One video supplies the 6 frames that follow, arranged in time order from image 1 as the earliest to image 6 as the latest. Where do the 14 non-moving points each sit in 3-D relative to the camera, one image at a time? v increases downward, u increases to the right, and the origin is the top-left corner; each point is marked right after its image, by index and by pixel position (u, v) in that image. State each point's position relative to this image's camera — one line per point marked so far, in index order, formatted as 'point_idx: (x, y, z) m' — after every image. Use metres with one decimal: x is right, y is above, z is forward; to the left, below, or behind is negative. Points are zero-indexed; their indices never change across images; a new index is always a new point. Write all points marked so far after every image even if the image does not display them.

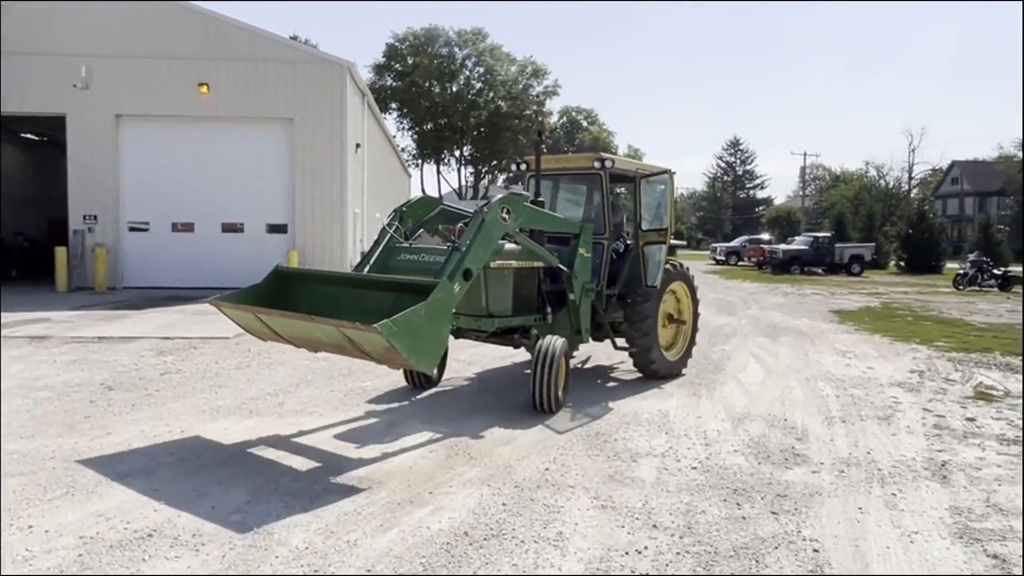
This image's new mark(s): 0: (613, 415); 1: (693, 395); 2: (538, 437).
0: (+0.9, -1.1, +6.2) m
1: (+1.7, -1.0, +7.0) m
2: (+0.2, -1.1, +5.4) m
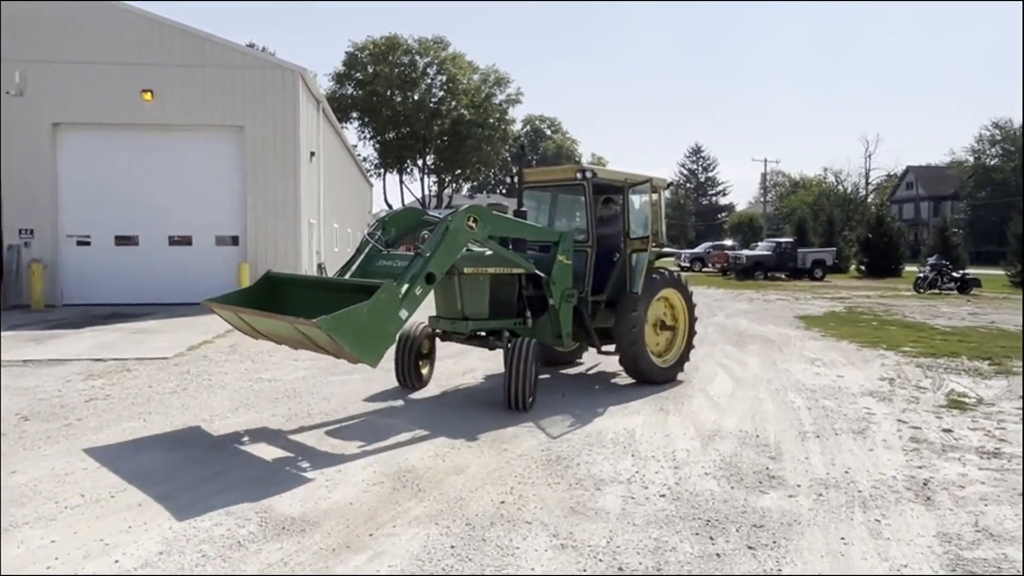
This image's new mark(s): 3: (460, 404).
0: (+0.5, -1.1, +5.8) m
1: (+1.4, -1.1, +6.7) m
2: (-0.1, -1.2, +5.0) m
3: (-0.5, -1.1, +6.9) m
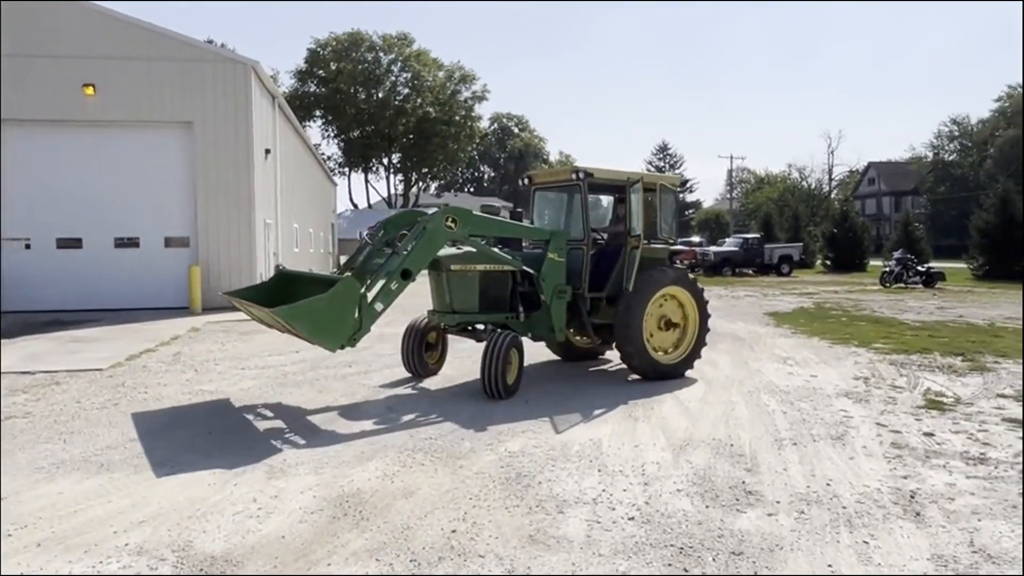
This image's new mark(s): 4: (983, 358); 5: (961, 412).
0: (+0.2, -1.2, +5.4) m
1: (+1.0, -1.1, +6.3) m
2: (-0.4, -1.2, +4.6) m
3: (-0.8, -1.1, +6.5) m
4: (+6.2, -0.9, +9.6) m
5: (+4.0, -1.1, +6.5) m
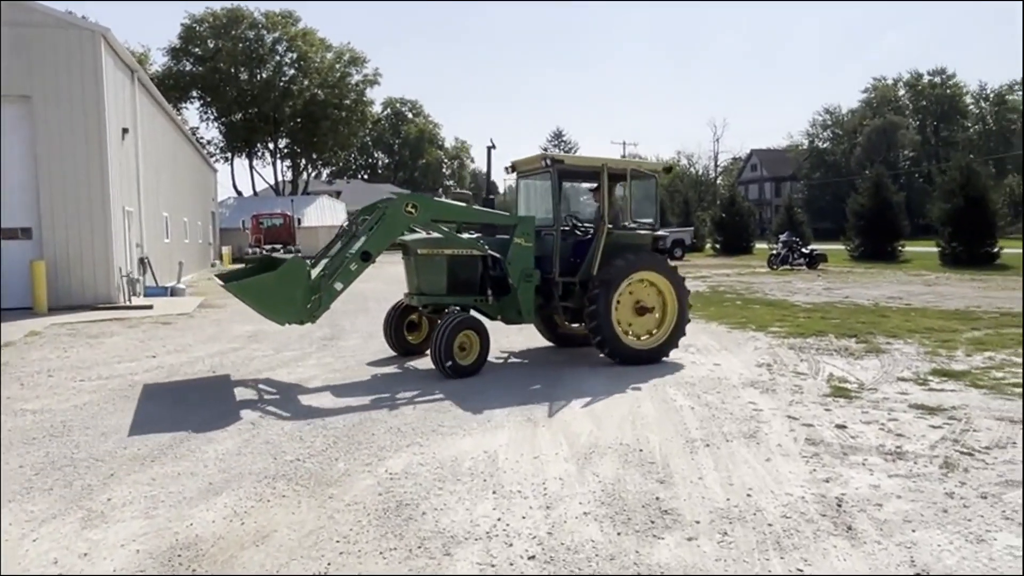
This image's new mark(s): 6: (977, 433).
0: (-0.5, -1.1, +4.6) m
1: (+0.1, -1.0, +5.7) m
2: (-1.0, -1.2, +3.8) m
3: (-1.7, -1.0, +5.6) m
4: (+4.8, -0.7, +9.7) m
5: (+3.0, -0.9, +6.2) m
6: (+3.3, -1.0, +5.1) m
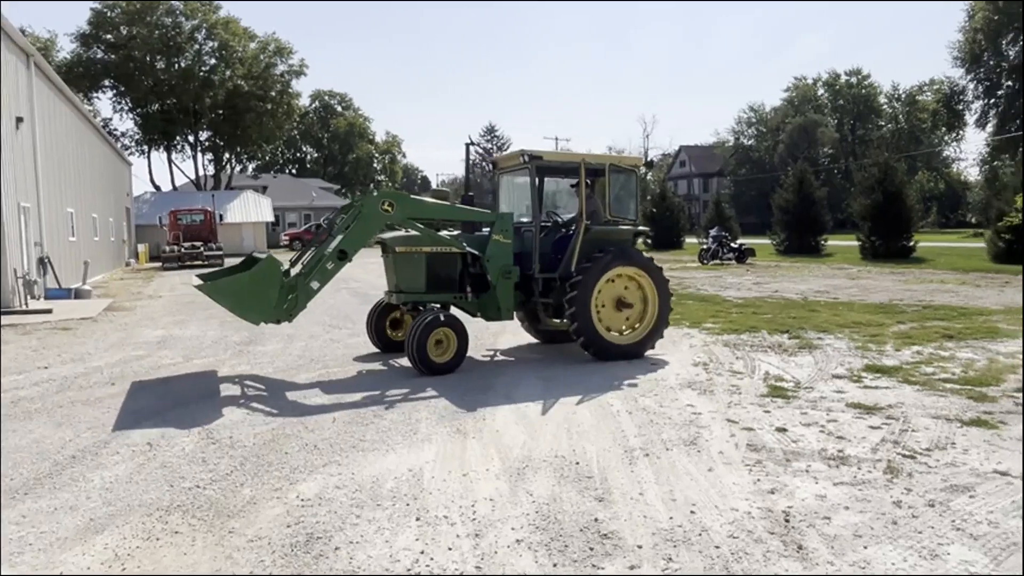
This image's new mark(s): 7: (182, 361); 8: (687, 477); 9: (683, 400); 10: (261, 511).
0: (-1.0, -1.1, +4.2) m
1: (-0.4, -1.0, +5.3) m
2: (-1.4, -1.2, +3.3) m
3: (-2.2, -1.1, +5.1) m
4: (+3.9, -0.6, +9.7) m
5: (+2.4, -0.9, +6.1) m
6: (+2.8, -1.0, +5.0) m
7: (-3.7, -0.8, +8.2) m
8: (+1.0, -1.1, +4.3) m
9: (+1.4, -0.9, +6.1) m
10: (-1.3, -1.2, +3.9) m
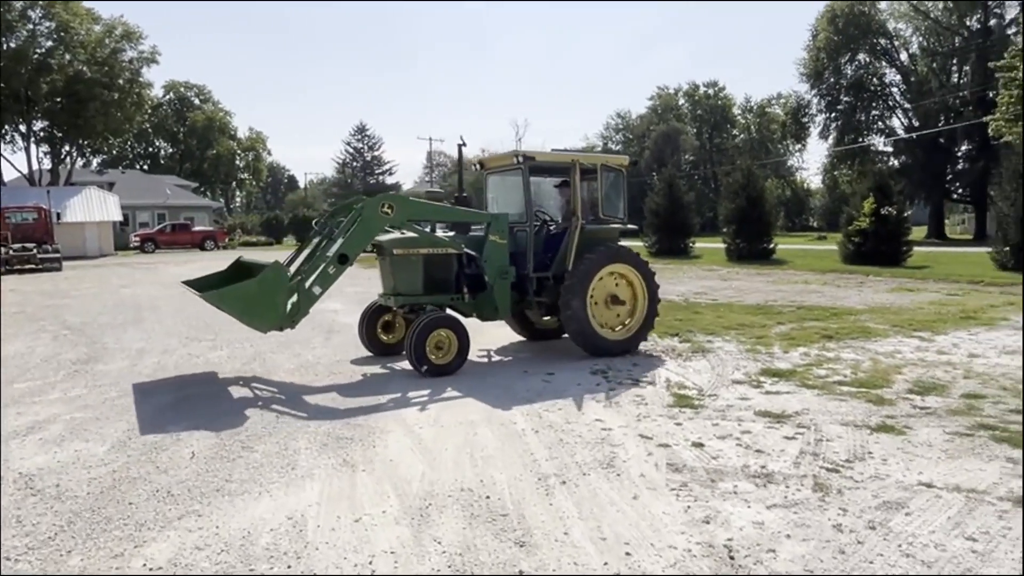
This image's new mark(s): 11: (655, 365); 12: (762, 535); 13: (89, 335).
0: (-1.4, -1.2, +3.4) m
1: (-1.1, -1.1, +4.6) m
2: (-1.7, -1.3, +2.4) m
3: (-2.8, -1.2, +4.0) m
4: (+2.4, -0.6, +9.6) m
5: (+1.6, -1.0, +5.9) m
6: (+2.1, -1.0, +4.9) m
7: (-4.8, -0.9, +6.9) m
8: (+0.5, -1.1, +3.8) m
9: (+0.6, -1.0, +5.7) m
10: (-1.7, -1.2, +3.0) m
11: (+1.5, -0.8, +7.7) m
12: (+1.2, -1.2, +3.5) m
13: (-5.5, -0.6, +9.6) m
